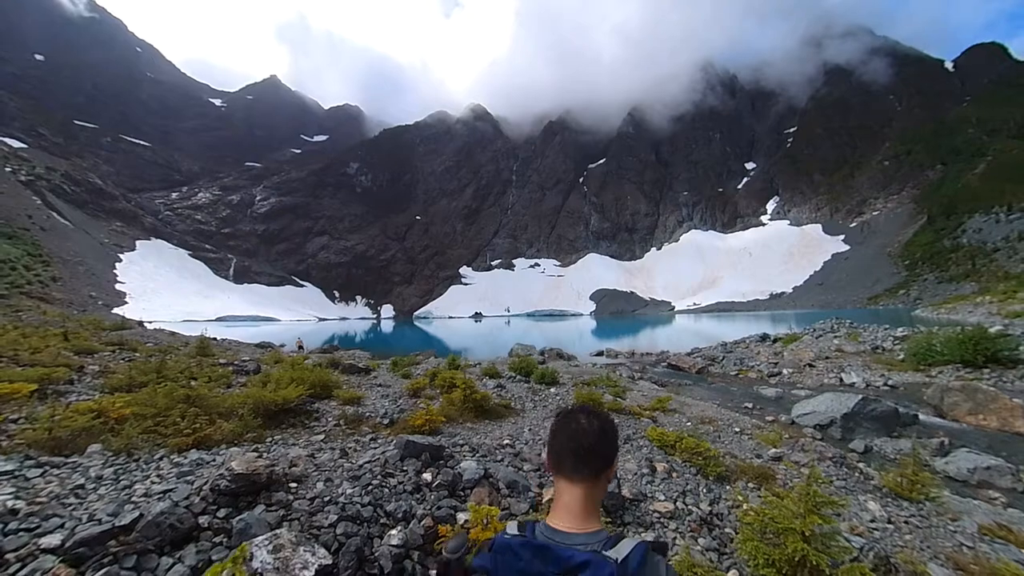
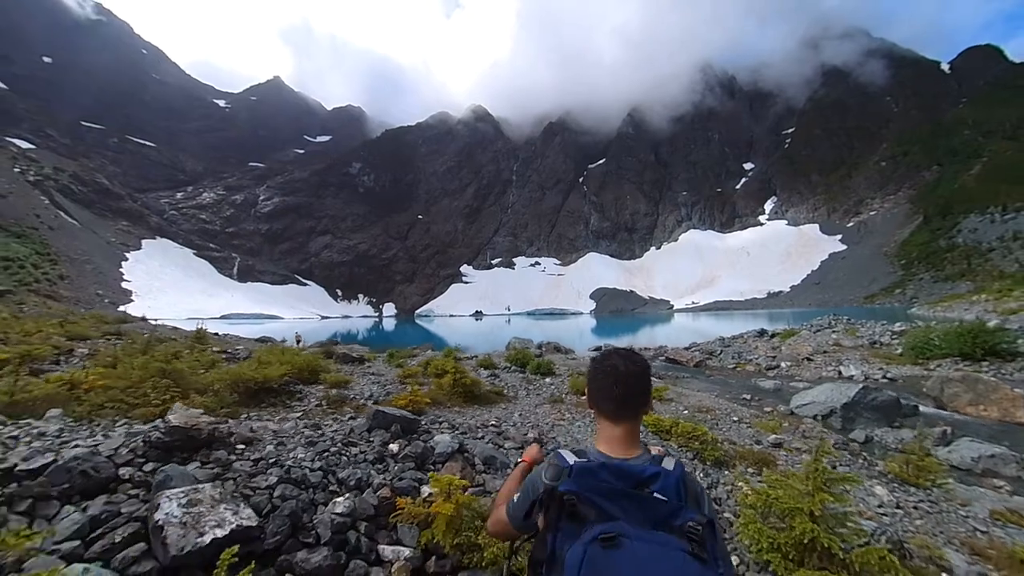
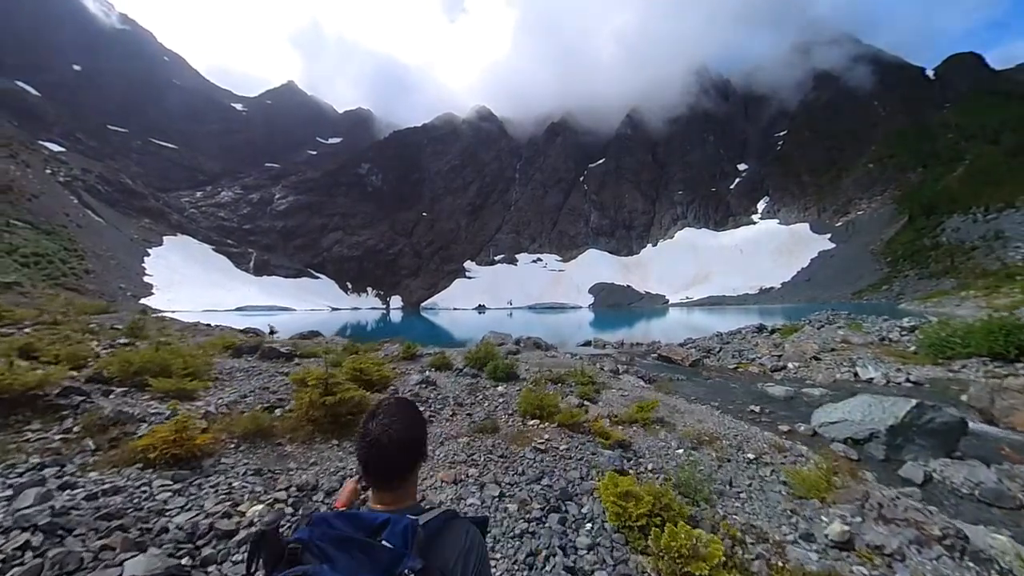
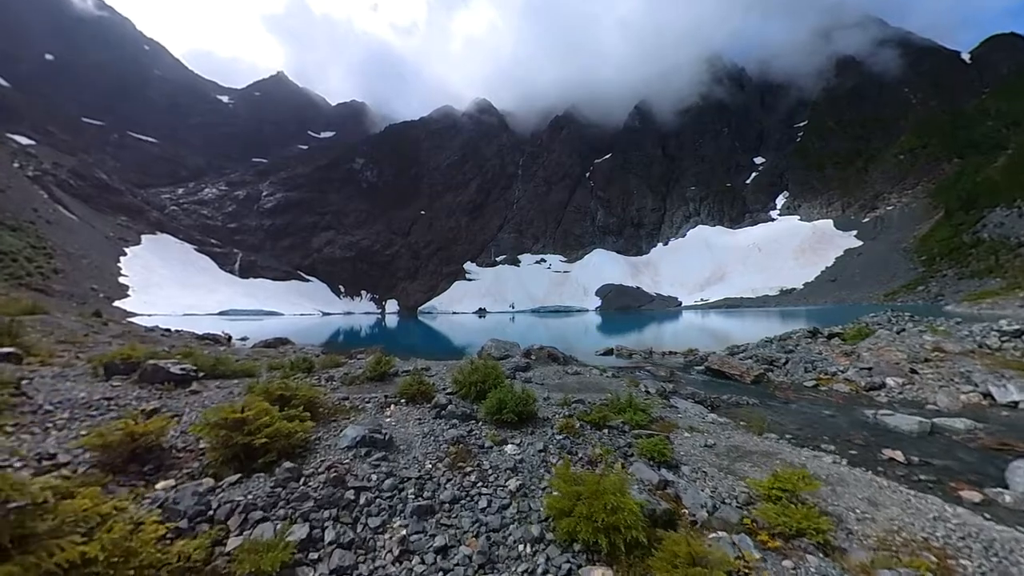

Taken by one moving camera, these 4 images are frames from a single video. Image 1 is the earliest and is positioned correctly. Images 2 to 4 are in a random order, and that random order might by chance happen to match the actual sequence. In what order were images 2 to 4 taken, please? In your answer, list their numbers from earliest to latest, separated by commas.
2, 3, 4
